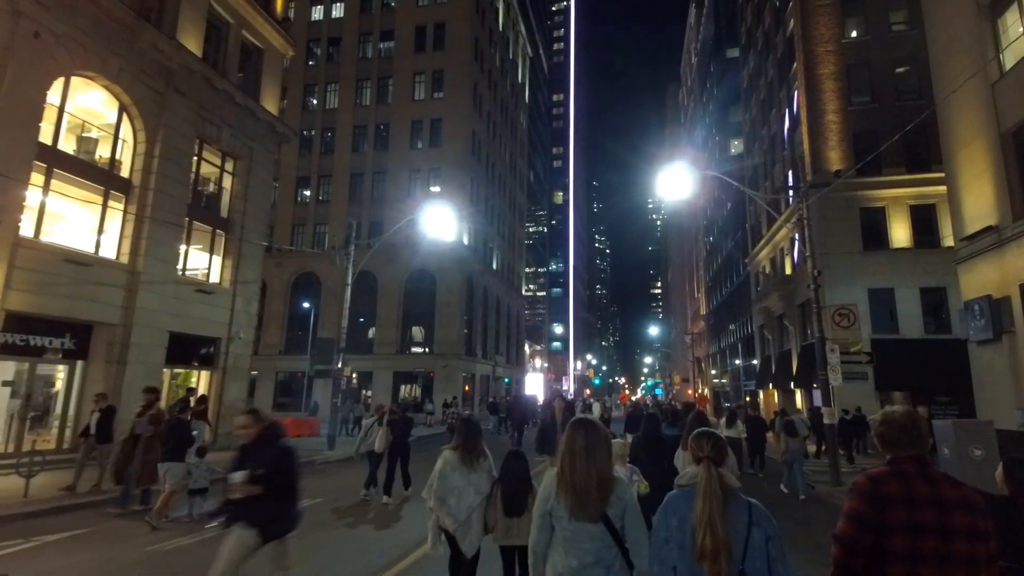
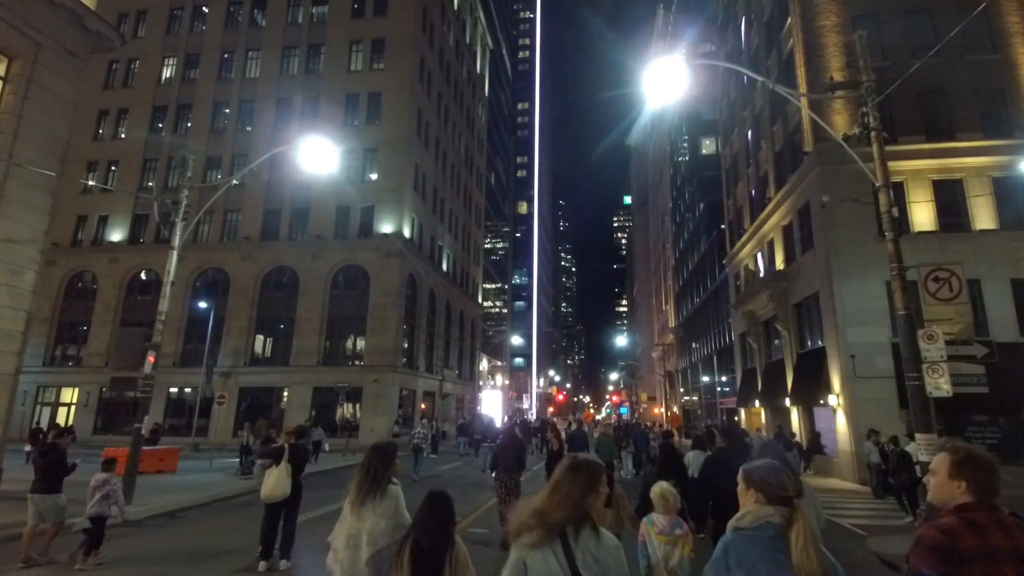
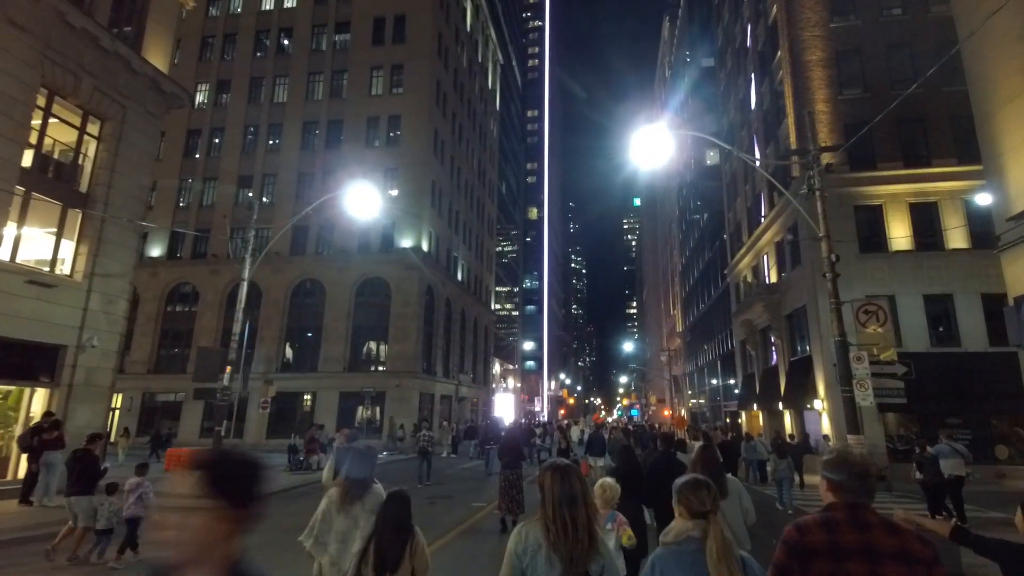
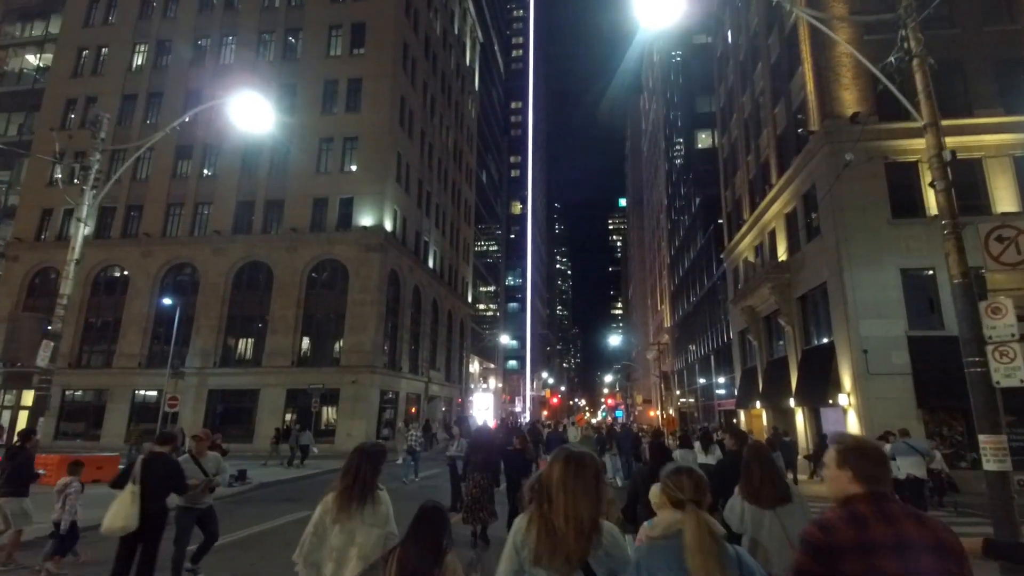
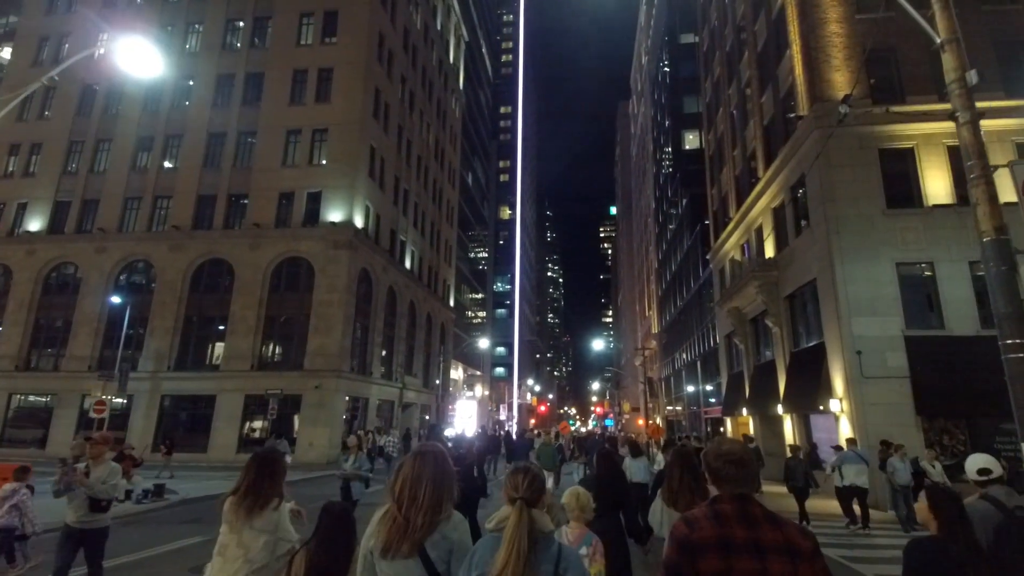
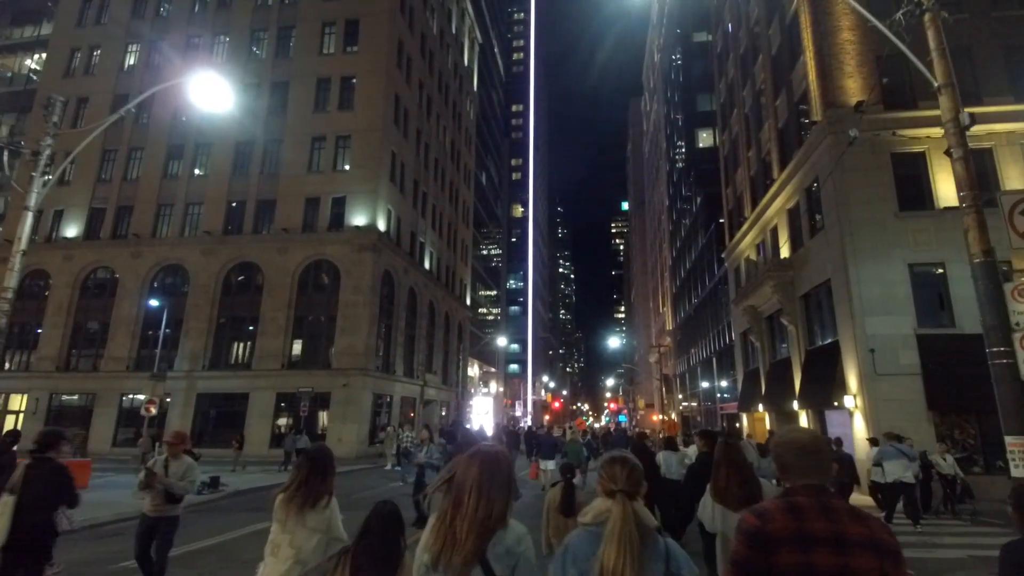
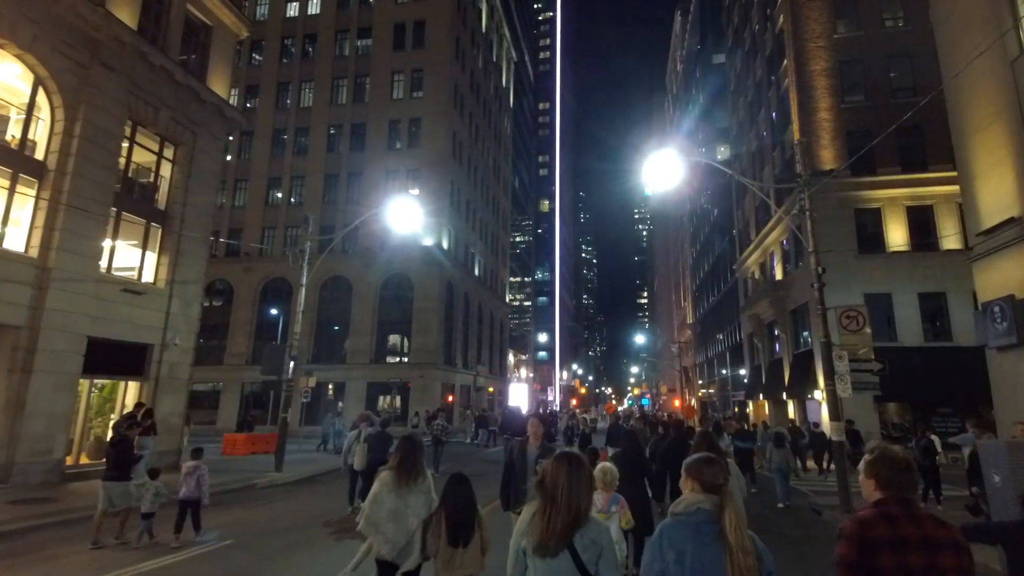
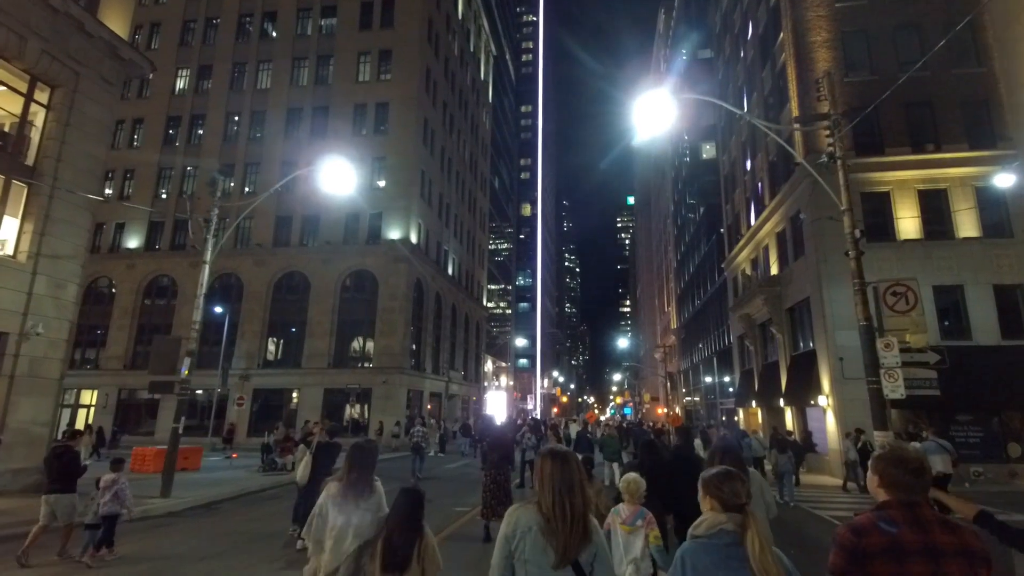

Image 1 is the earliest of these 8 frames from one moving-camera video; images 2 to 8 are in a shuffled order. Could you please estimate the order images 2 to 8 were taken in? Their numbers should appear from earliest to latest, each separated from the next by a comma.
7, 3, 8, 2, 4, 6, 5
